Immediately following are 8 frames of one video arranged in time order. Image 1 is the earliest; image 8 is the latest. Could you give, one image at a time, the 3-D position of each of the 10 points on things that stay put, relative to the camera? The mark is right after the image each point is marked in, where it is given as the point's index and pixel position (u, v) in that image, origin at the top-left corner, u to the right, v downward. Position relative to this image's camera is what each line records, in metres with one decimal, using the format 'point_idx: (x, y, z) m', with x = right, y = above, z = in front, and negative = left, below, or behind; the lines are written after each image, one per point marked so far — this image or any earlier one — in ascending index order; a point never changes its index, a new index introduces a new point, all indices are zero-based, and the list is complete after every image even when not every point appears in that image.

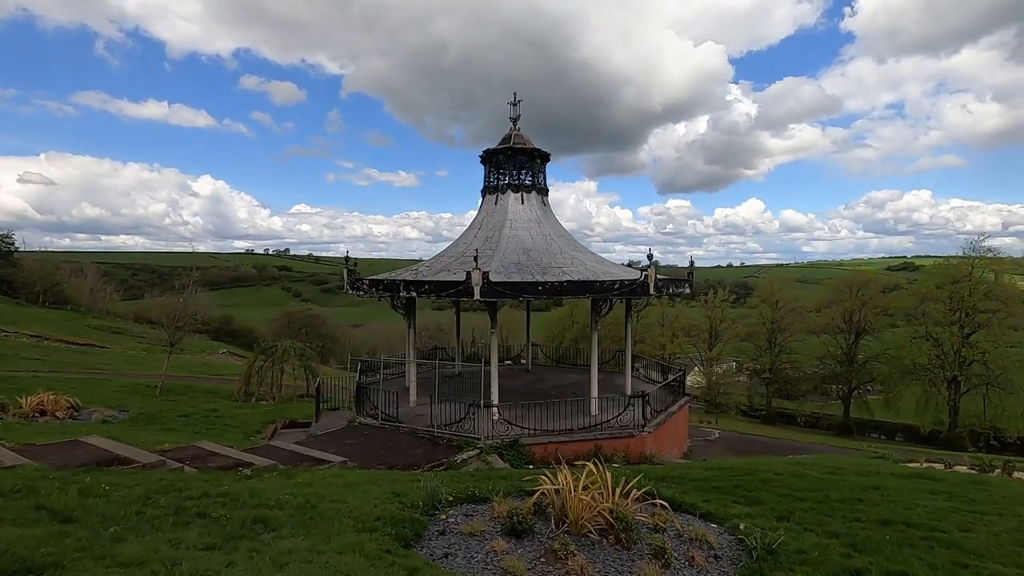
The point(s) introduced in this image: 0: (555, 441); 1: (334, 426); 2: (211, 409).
0: (+1.0, -3.7, +12.9) m
1: (-4.7, -3.6, +14.3) m
2: (-10.0, -4.0, +18.0) m
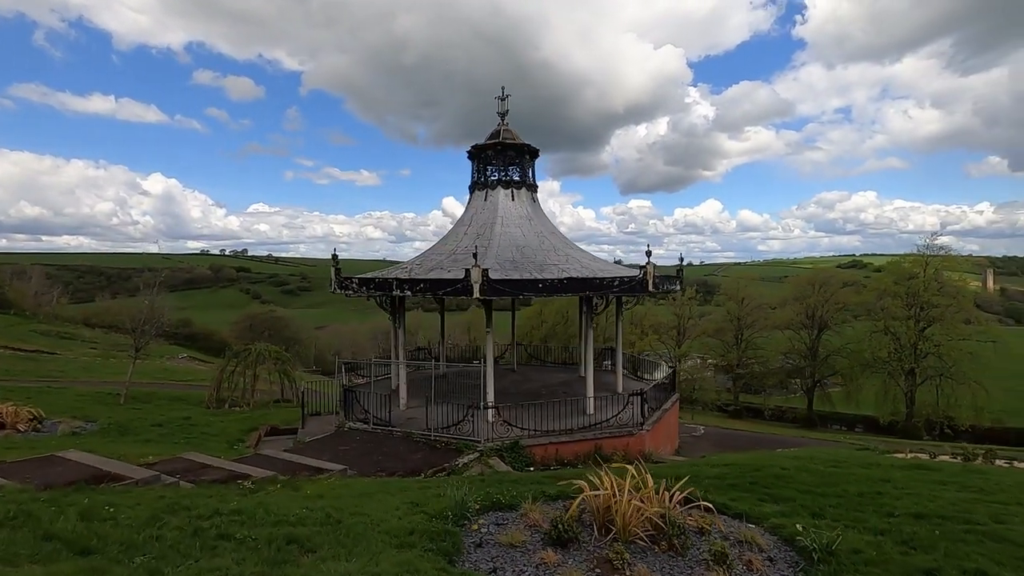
0: (+1.0, -3.6, +12.7) m
1: (-4.8, -3.6, +13.7) m
2: (-10.3, -4.0, +17.0) m
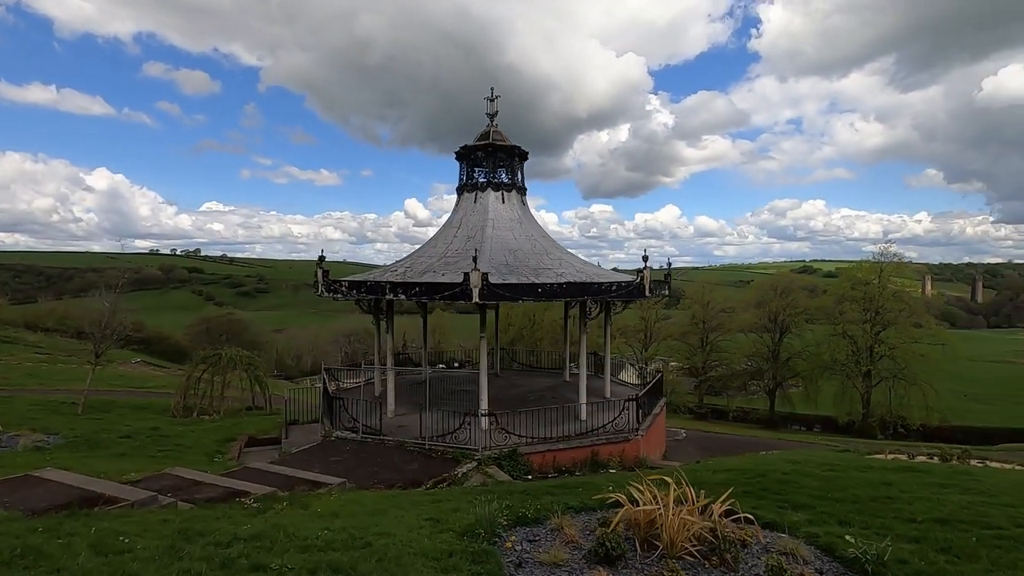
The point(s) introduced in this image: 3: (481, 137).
0: (+1.0, -3.7, +12.4) m
1: (-4.9, -3.7, +13.0) m
2: (-10.7, -4.1, +16.0) m
3: (-0.9, +4.5, +16.2) m
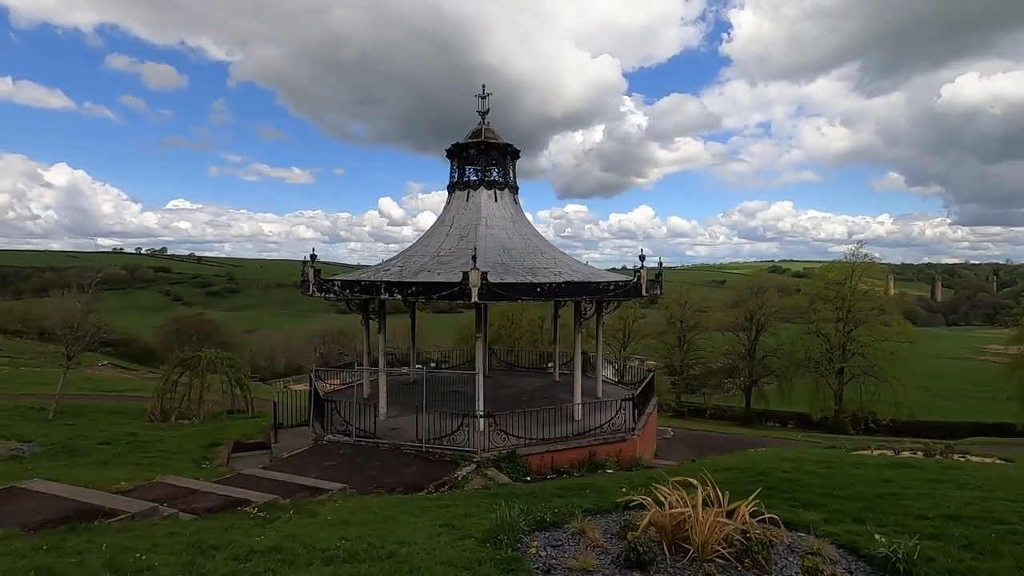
0: (+0.9, -3.7, +12.3) m
1: (-5.0, -3.7, +12.7) m
2: (-10.9, -4.1, +15.3) m
3: (-1.2, +4.5, +15.9) m
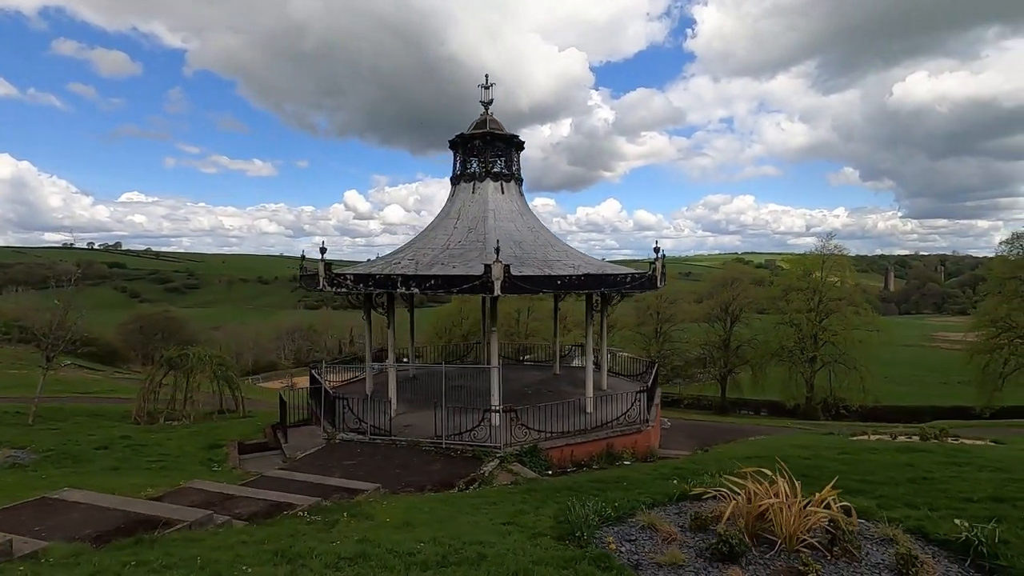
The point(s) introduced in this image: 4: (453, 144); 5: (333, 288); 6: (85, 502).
0: (+1.3, -3.5, +12.3) m
1: (-4.5, -3.6, +12.3) m
2: (-10.6, -4.0, +14.6) m
3: (-1.0, +4.7, +15.7) m
4: (-1.8, +4.3, +16.4) m
5: (-4.1, 0.0, +12.5) m
6: (-4.7, -2.4, +6.0) m
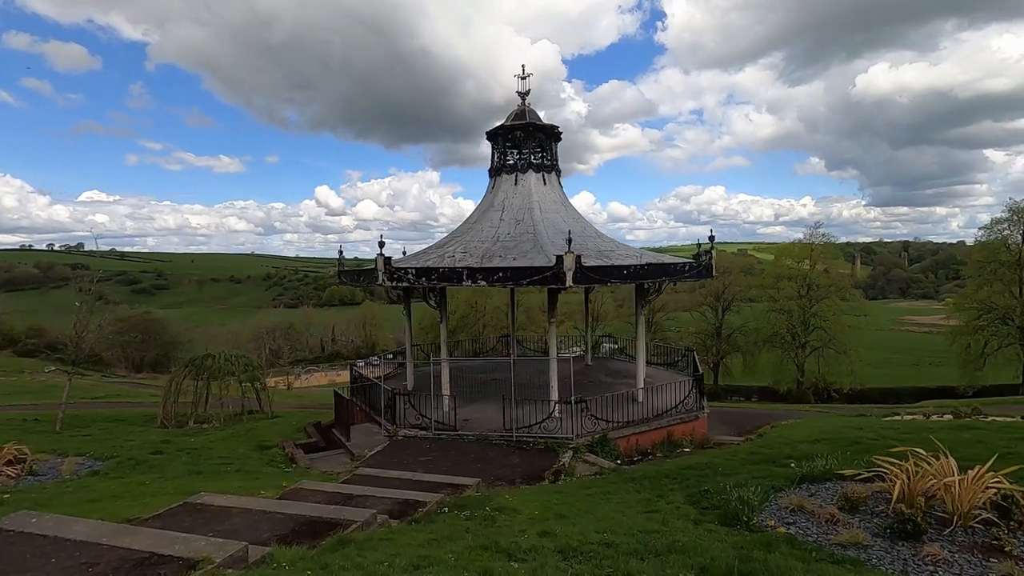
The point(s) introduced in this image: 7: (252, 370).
0: (+2.8, -3.3, +12.3) m
1: (-3.0, -3.5, +12.1) m
2: (-9.2, -4.0, +14.2) m
3: (+0.2, +4.9, +15.5) m
4: (-0.6, +4.5, +16.2) m
5: (-2.7, +0.1, +12.3) m
6: (-2.9, -2.3, +5.7) m
7: (-9.5, -3.0, +19.8) m
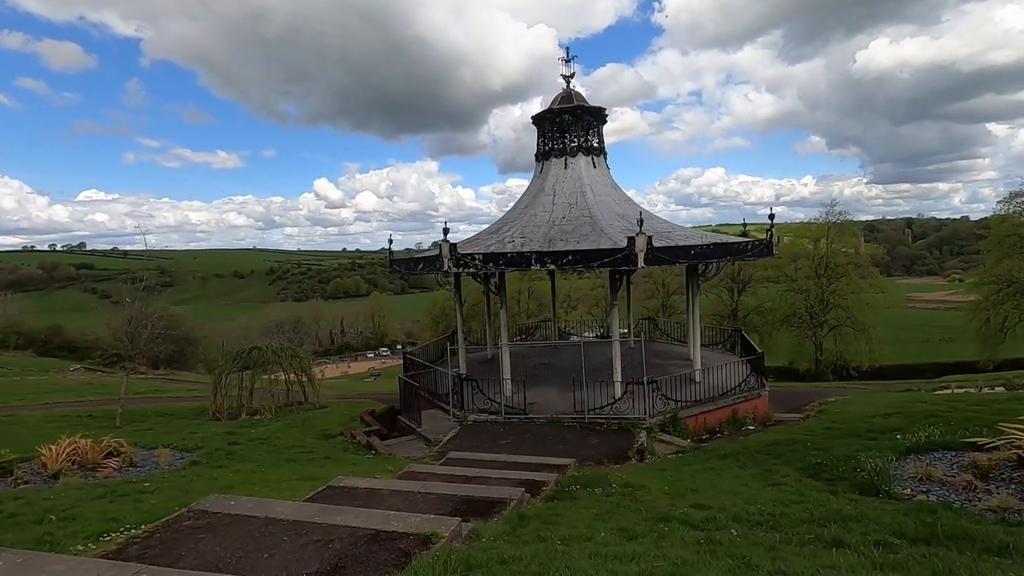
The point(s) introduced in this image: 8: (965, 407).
0: (+4.4, -2.8, +12.4) m
1: (-1.5, -3.2, +12.2) m
2: (-7.6, -3.8, +14.3) m
3: (+1.6, +5.4, +15.4) m
4: (+0.8, +5.0, +16.1) m
5: (-1.2, +0.4, +12.3) m
6: (-1.4, -2.2, +5.8) m
7: (-7.9, -2.7, +19.9) m
8: (+9.6, -2.6, +11.6) m
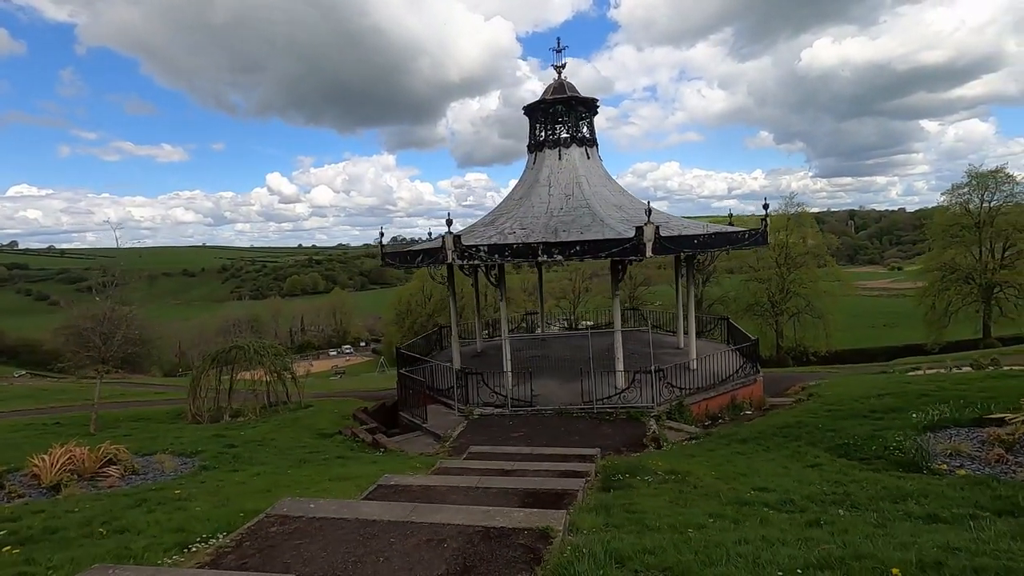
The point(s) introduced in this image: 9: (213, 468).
0: (+4.6, -2.6, +12.7) m
1: (-1.3, -3.0, +12.0) m
2: (-7.5, -3.7, +13.7) m
3: (+1.4, +5.6, +15.4) m
4: (+0.5, +5.2, +16.0) m
5: (-1.1, +0.6, +12.1) m
6: (-0.8, -2.1, +5.7) m
7: (-8.3, -2.6, +19.2) m
8: (+9.8, -2.2, +12.2) m
9: (-4.7, -2.8, +8.4) m
